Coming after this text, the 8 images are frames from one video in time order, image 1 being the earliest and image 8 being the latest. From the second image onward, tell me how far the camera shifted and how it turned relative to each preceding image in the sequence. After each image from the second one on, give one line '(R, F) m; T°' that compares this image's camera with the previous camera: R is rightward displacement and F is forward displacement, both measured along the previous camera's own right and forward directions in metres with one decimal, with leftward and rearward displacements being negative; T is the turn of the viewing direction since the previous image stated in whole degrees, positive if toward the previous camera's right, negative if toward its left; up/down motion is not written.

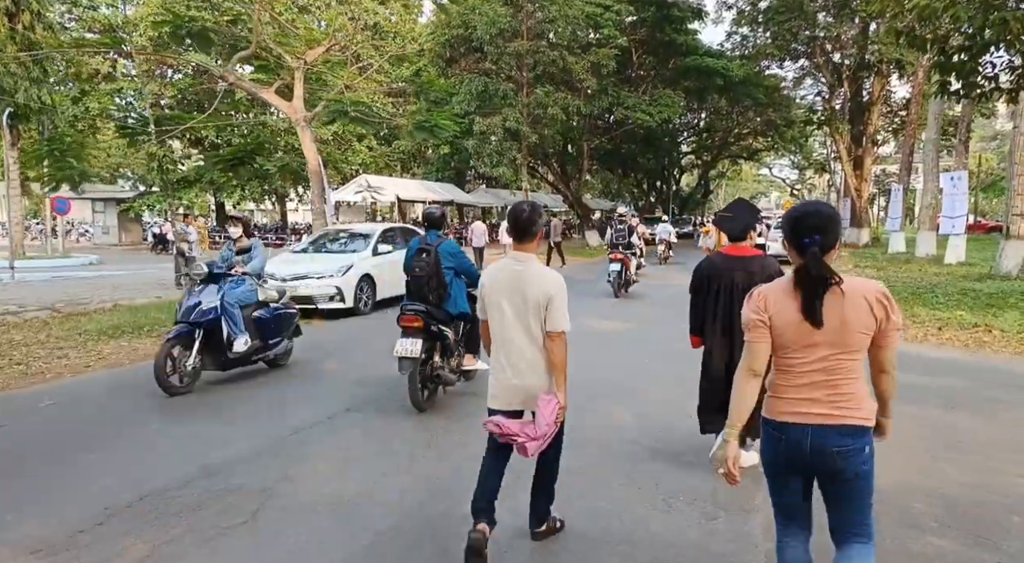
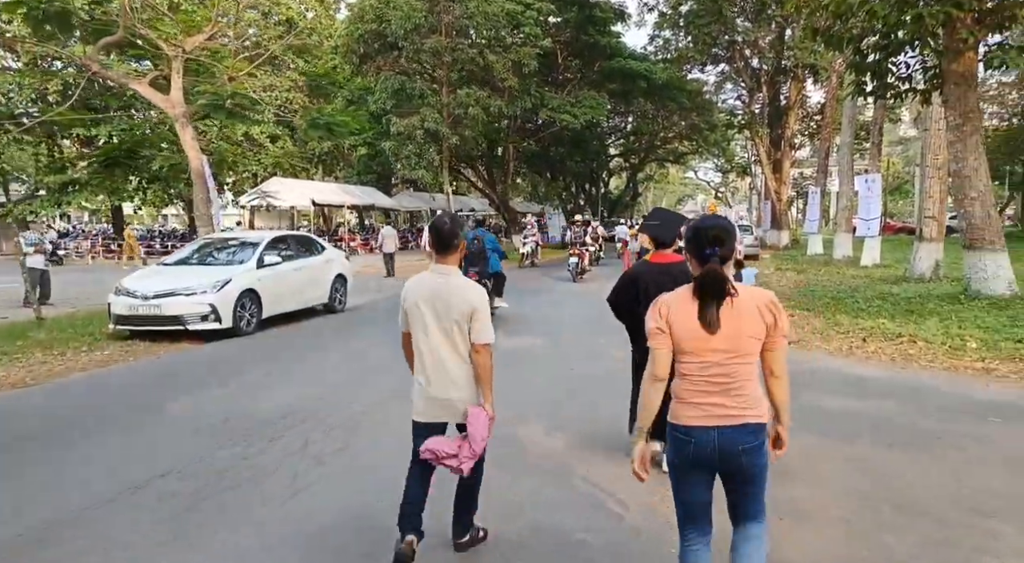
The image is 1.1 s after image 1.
(+0.5, +0.9) m; +6°
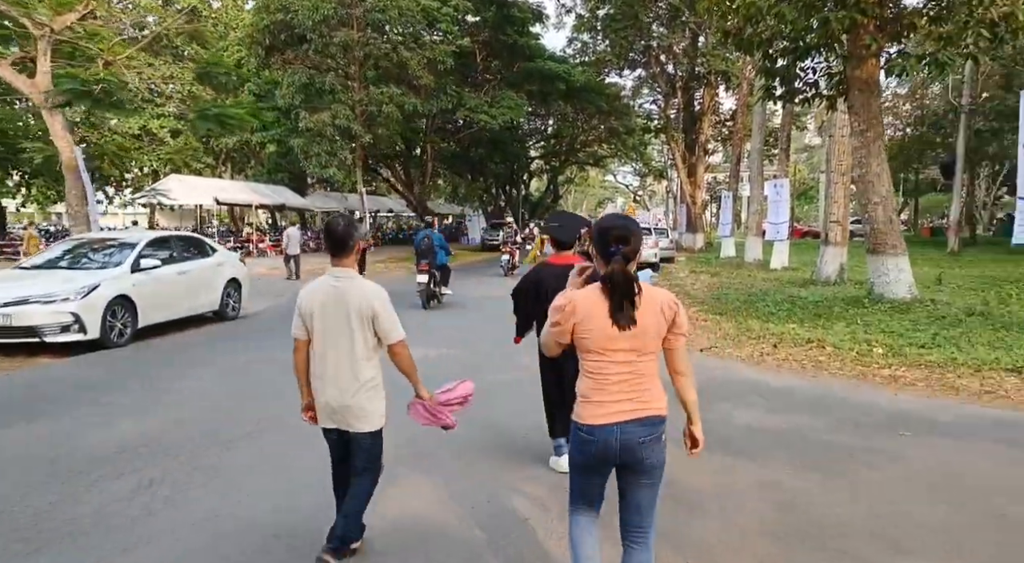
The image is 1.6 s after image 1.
(+0.3, +0.5) m; +6°
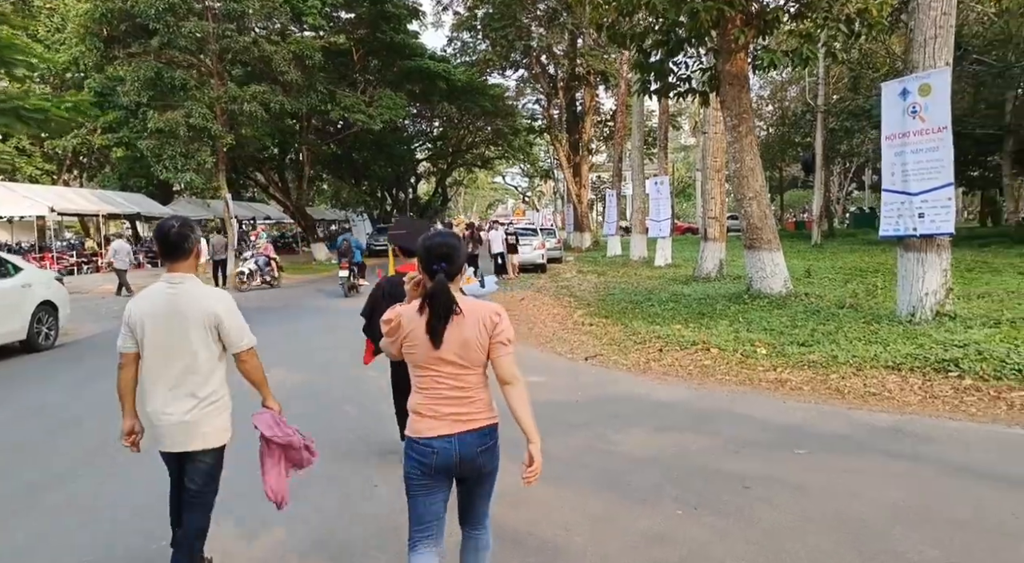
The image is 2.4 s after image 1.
(+0.3, +0.8) m; +9°
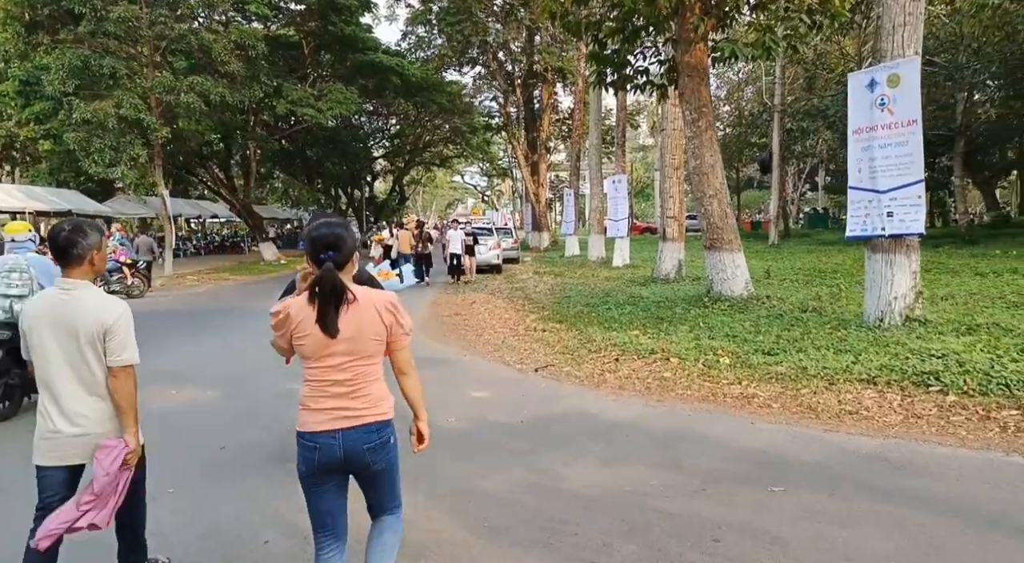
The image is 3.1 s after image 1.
(+0.2, +0.7) m; +3°
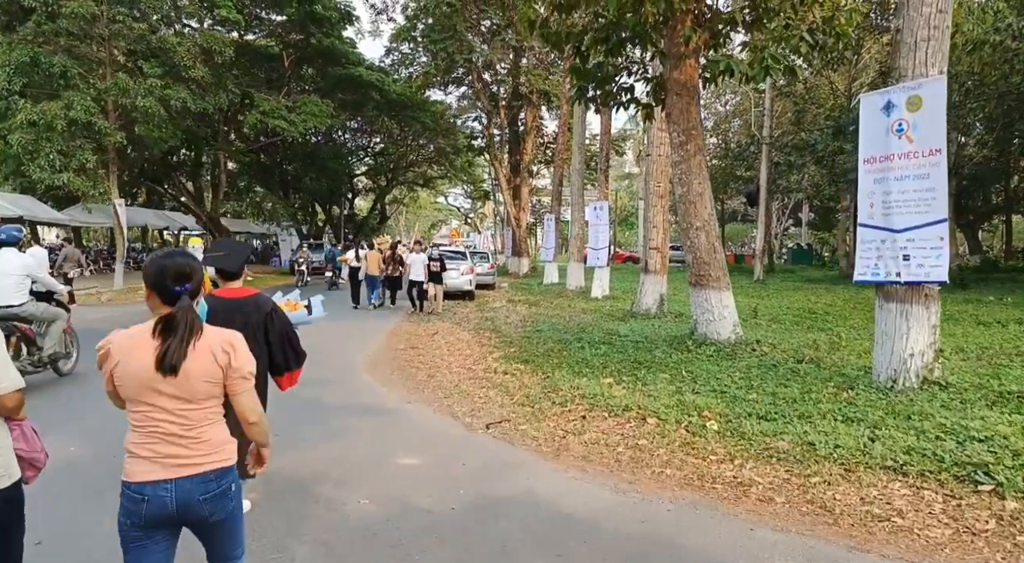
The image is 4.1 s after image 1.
(+0.3, +1.1) m; +1°
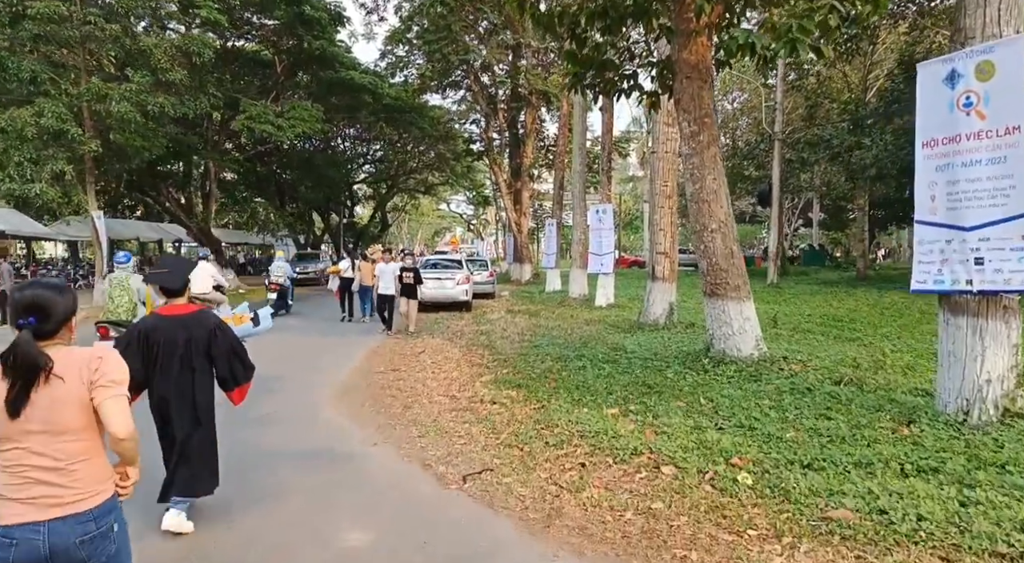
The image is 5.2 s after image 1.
(+0.2, +1.1) m; -1°
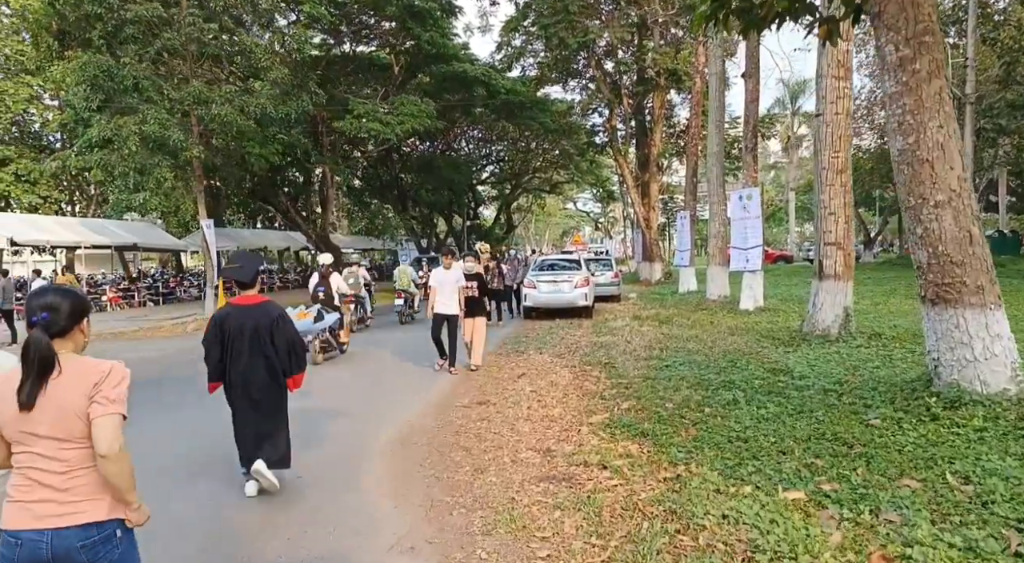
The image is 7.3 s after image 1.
(+0.1, +2.2) m; -11°
